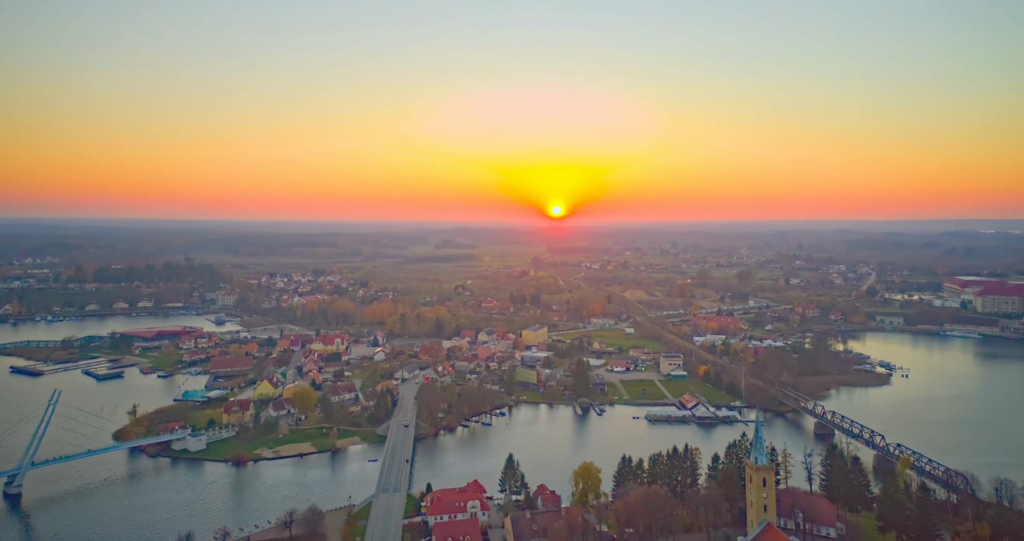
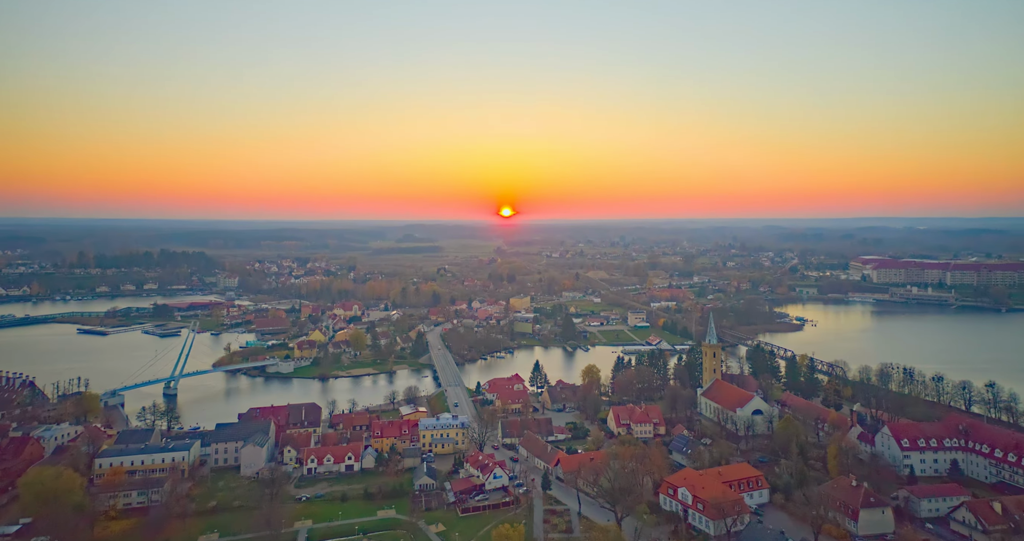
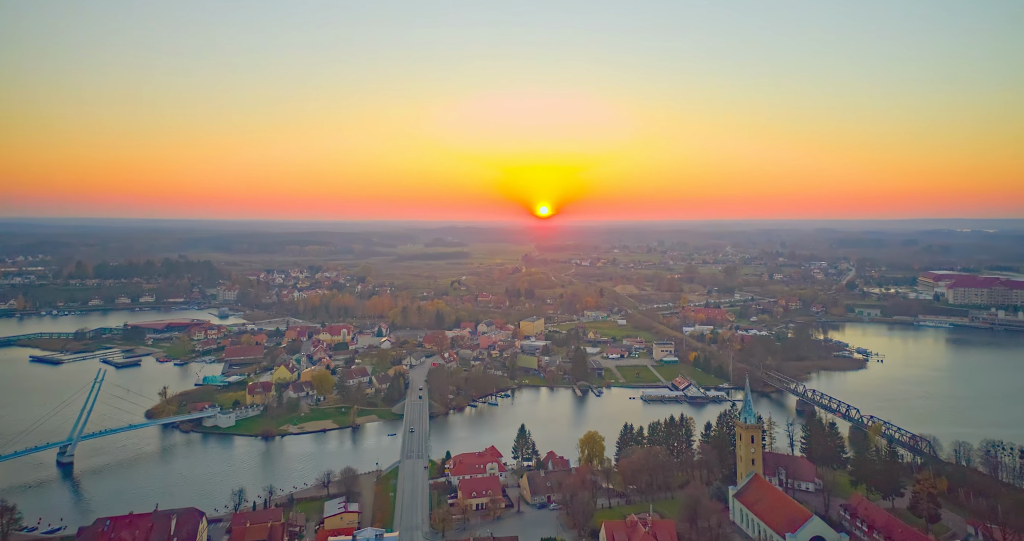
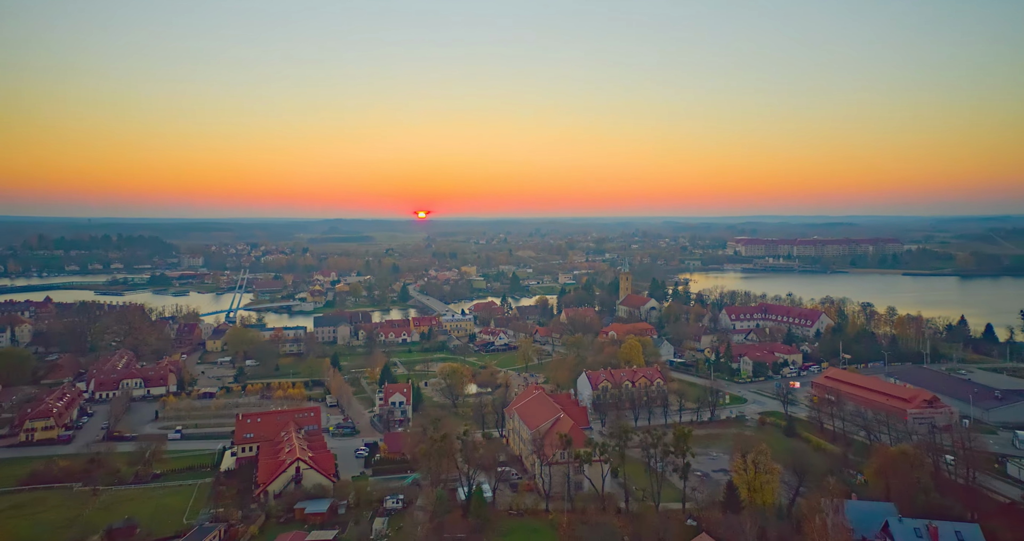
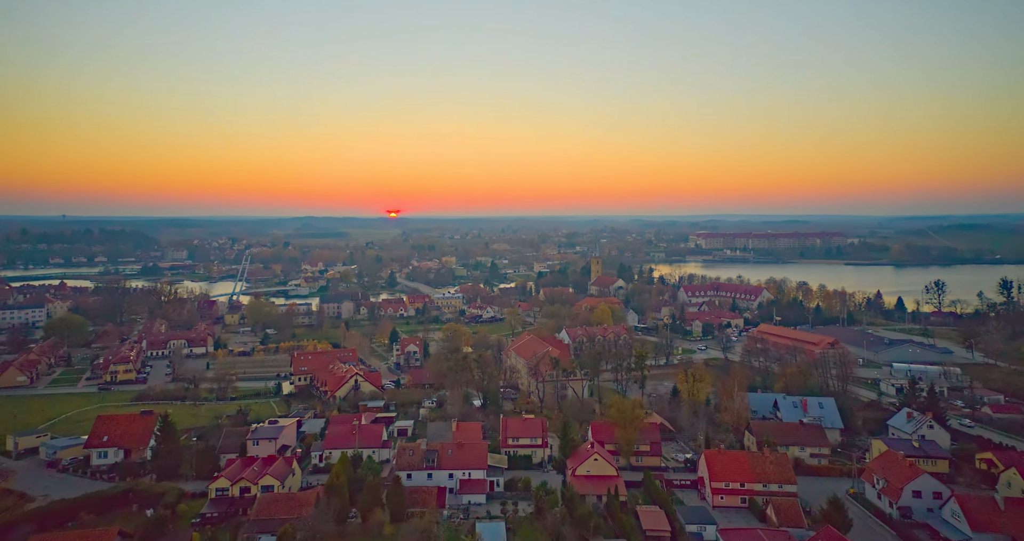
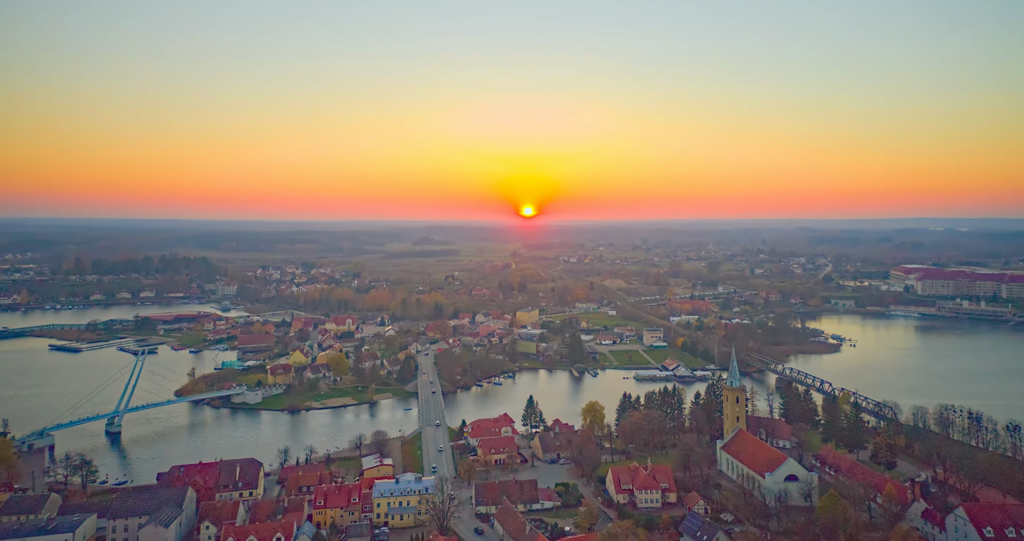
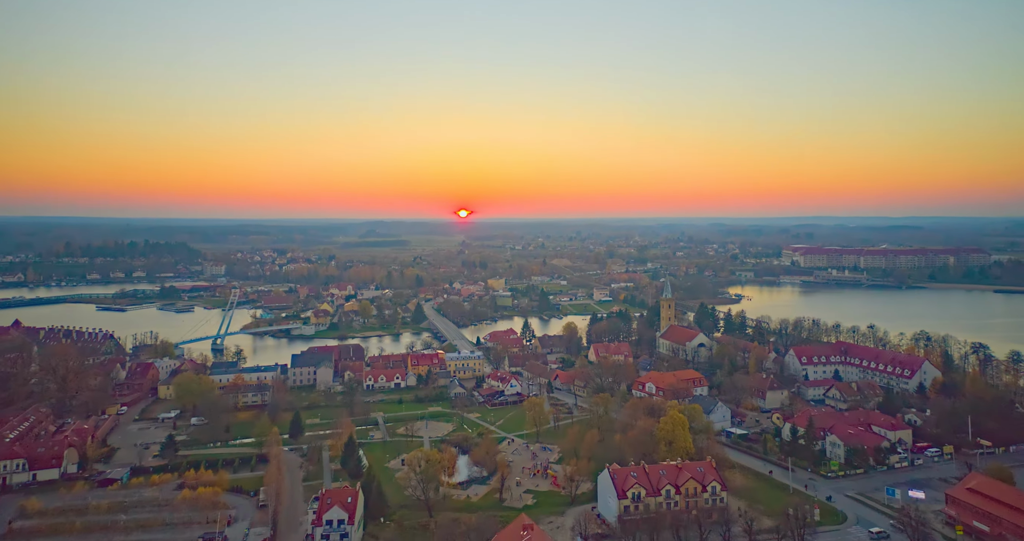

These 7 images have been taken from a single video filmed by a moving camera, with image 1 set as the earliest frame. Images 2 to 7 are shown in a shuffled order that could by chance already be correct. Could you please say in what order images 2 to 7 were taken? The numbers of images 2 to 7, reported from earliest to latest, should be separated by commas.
3, 6, 2, 7, 4, 5
